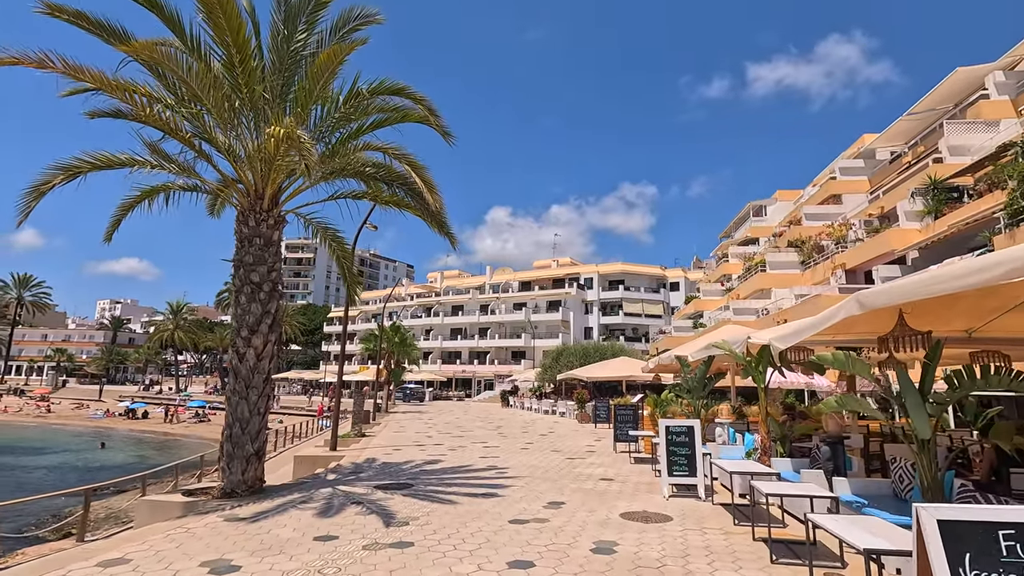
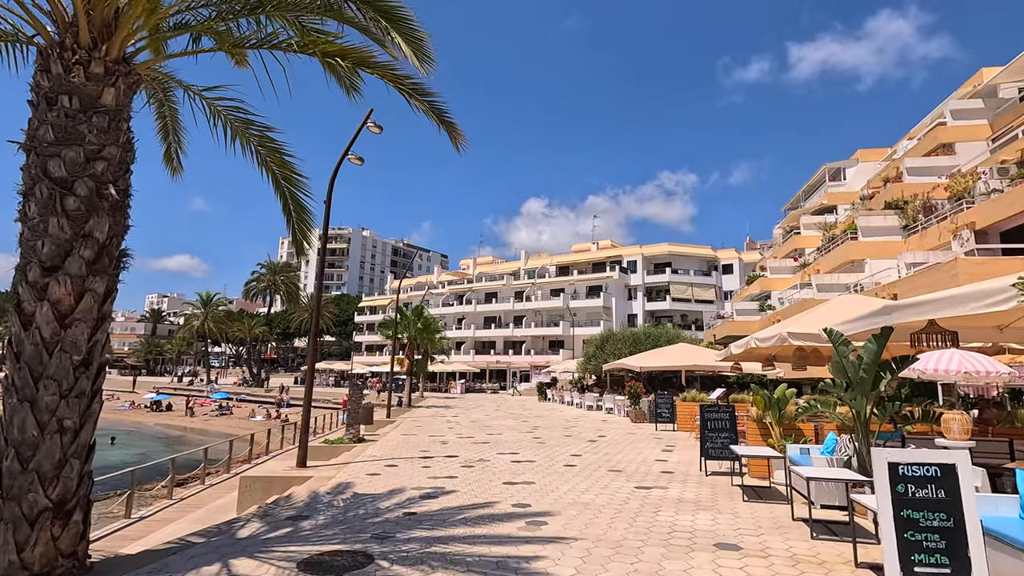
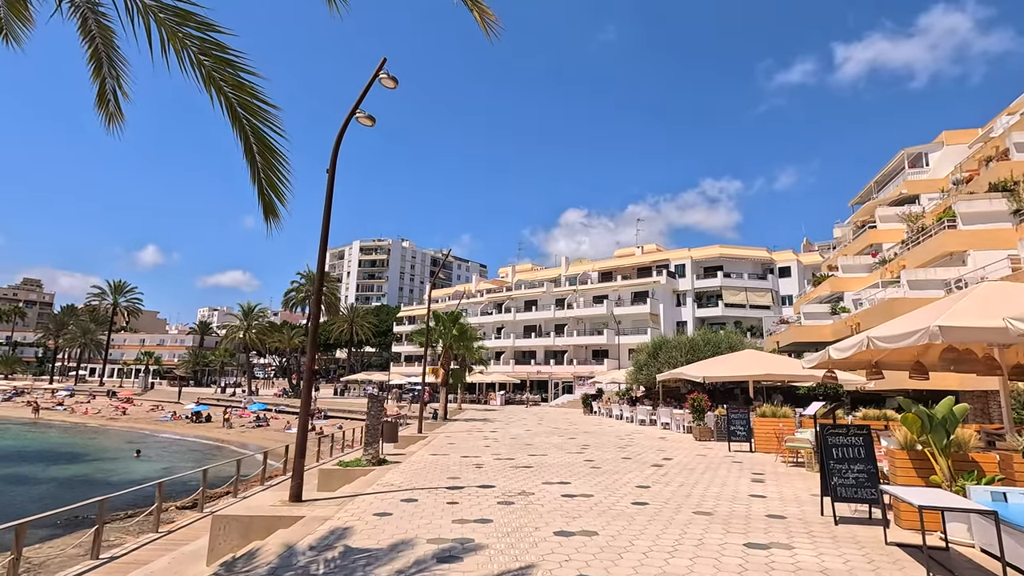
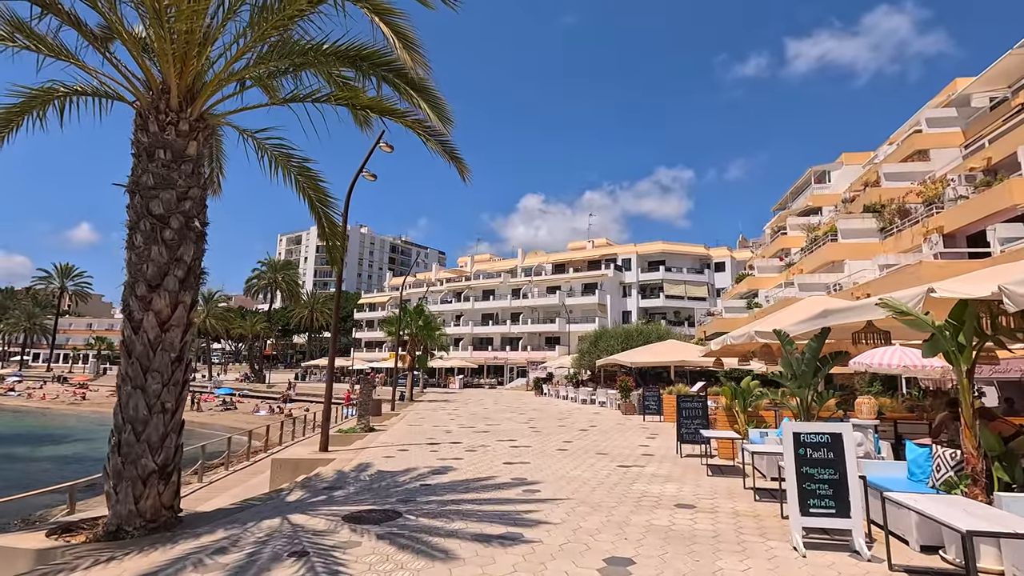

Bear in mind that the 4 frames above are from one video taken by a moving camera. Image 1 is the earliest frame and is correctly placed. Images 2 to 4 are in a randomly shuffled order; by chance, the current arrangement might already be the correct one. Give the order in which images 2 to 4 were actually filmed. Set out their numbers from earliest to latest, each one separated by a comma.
4, 2, 3
